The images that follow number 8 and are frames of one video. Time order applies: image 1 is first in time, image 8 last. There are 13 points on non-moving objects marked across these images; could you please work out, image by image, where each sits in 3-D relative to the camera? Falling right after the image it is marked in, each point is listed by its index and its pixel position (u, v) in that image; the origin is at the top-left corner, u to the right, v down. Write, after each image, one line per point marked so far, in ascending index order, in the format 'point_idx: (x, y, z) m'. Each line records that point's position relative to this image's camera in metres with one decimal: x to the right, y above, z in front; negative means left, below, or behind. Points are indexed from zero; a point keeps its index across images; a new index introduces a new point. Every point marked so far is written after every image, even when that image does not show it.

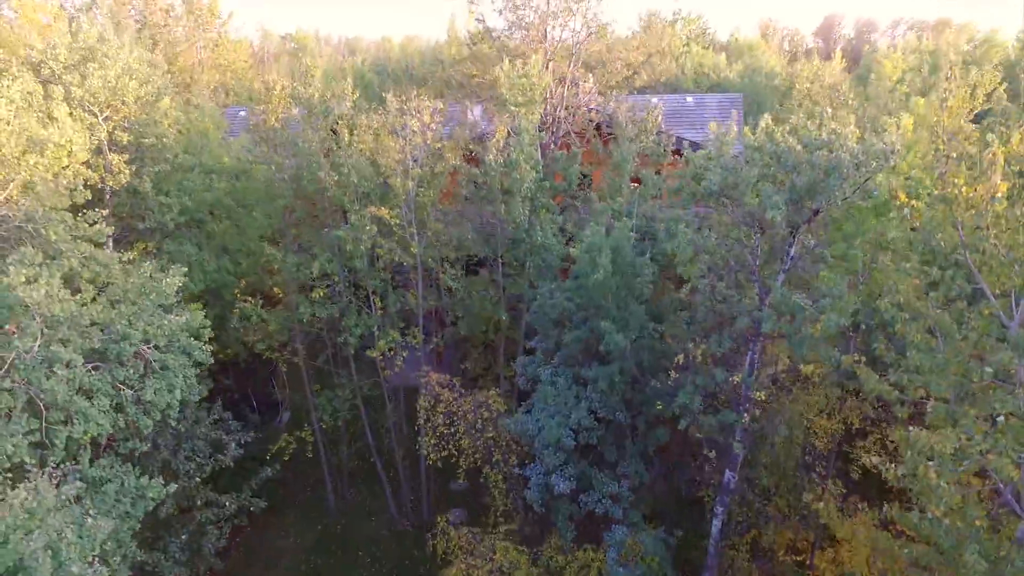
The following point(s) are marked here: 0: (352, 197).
0: (-3.6, +2.0, +13.7) m
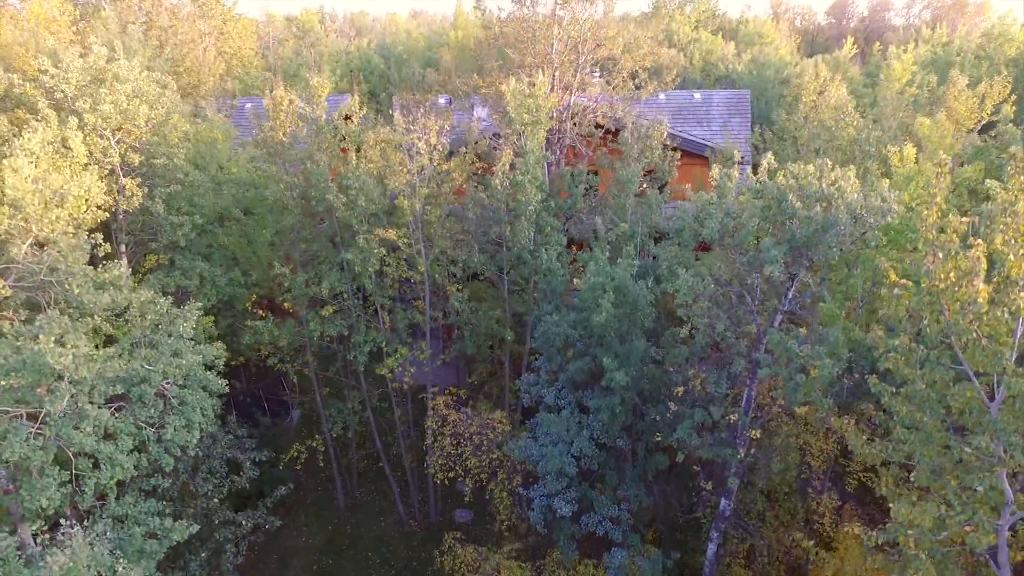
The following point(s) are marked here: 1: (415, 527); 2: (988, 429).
0: (-3.5, +1.5, +14.0) m
1: (-2.6, -6.2, +16.4) m
2: (+4.7, -1.4, +5.9) m
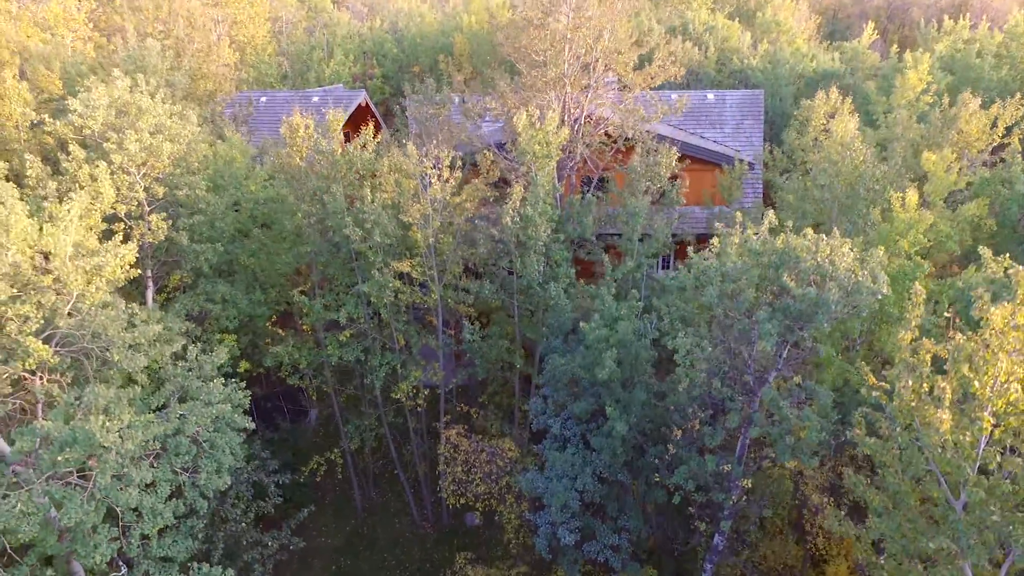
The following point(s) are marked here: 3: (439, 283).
0: (-3.3, +0.9, +14.5) m
1: (-2.4, -6.8, +17.4) m
2: (+4.7, -2.5, +6.4) m
3: (-1.8, +0.1, +15.1) m
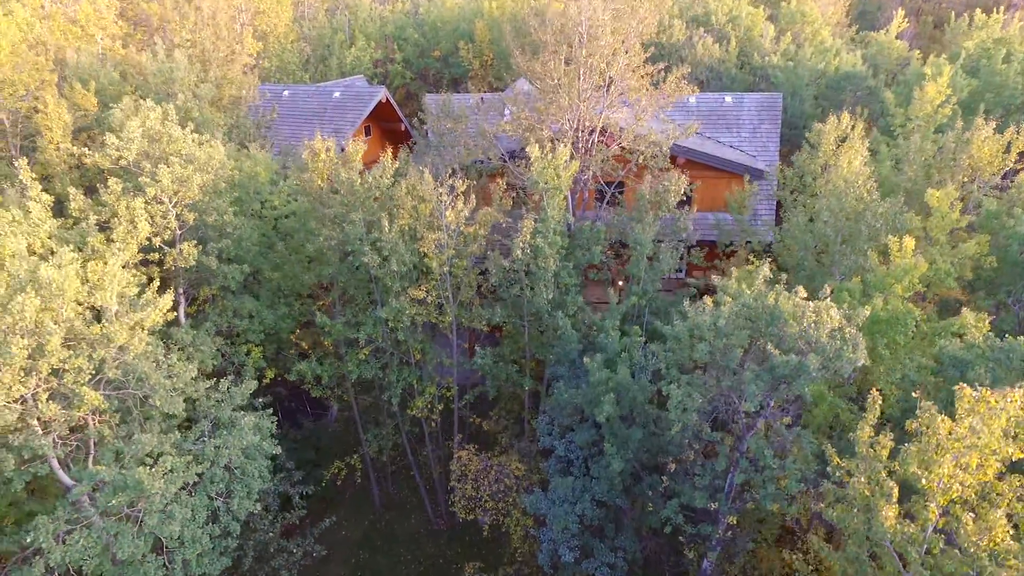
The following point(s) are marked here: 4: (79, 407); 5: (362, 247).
0: (-3.0, +0.3, +15.3) m
1: (-2.1, -7.2, +18.5) m
2: (+4.6, -3.7, +7.2) m
3: (-1.5, -0.4, +15.9) m
4: (-6.6, -1.8, +9.2) m
5: (-3.8, +1.0, +15.2) m
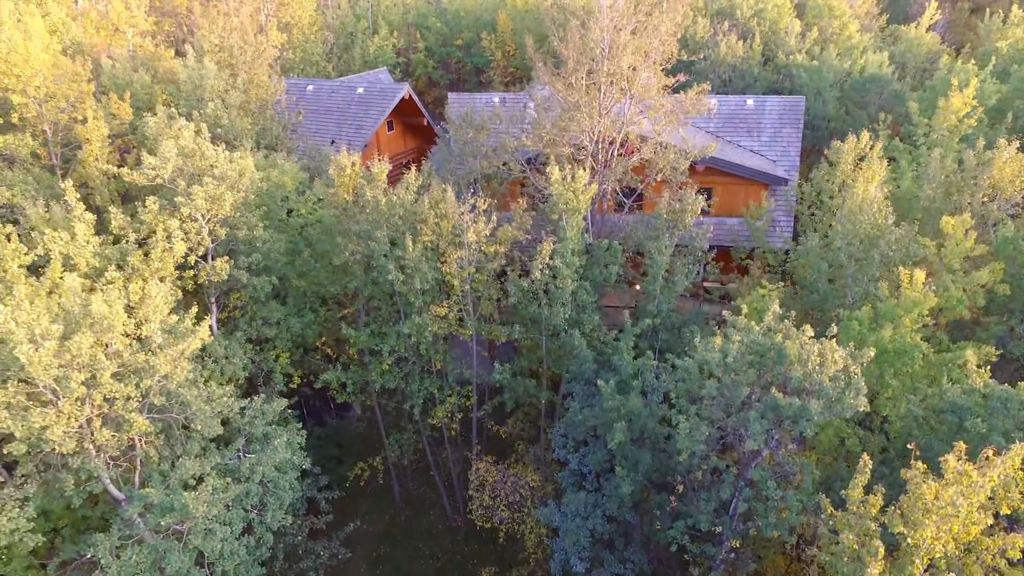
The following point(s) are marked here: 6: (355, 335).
0: (-2.5, -0.1, +15.9) m
1: (-1.7, -7.5, +19.3) m
2: (+4.8, -4.5, +7.7) m
3: (-1.0, -0.8, +16.5) m
4: (-6.3, -2.4, +10.0) m
5: (-3.3, +0.6, +15.8) m
6: (-4.3, -1.3, +16.7) m
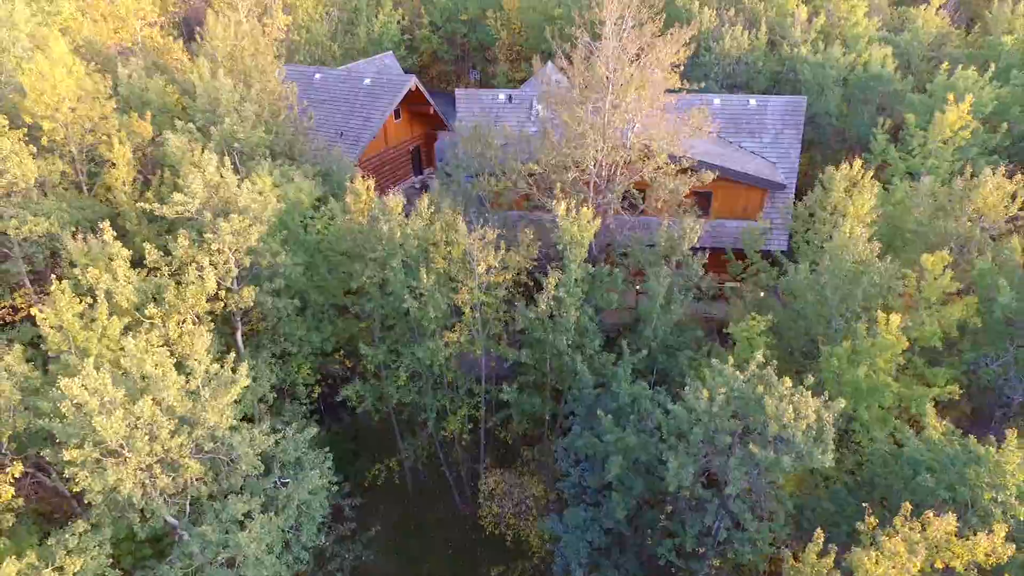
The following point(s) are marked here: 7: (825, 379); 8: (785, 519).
0: (-2.4, -0.8, +17.1) m
1: (-1.5, -8.0, +21.1) m
2: (+4.9, -5.8, +9.2) m
3: (-0.9, -1.5, +17.7) m
4: (-6.2, -3.5, +11.4) m
5: (-3.1, -0.1, +16.9) m
6: (-4.2, -1.9, +17.9) m
7: (+7.6, -2.2, +14.7) m
8: (+5.7, -4.8, +12.6) m
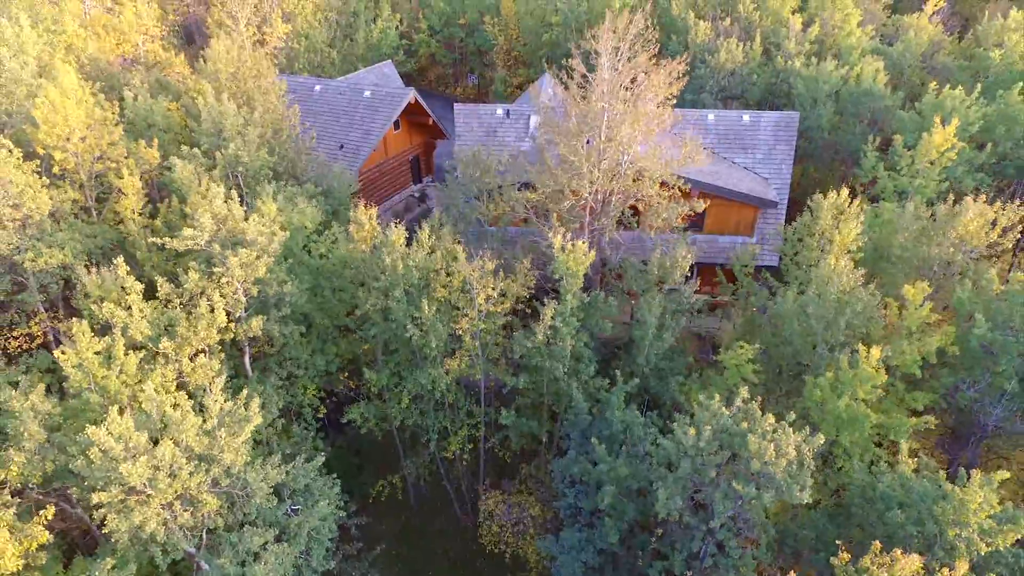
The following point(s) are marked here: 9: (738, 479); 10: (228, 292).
0: (-2.4, -1.6, +17.8) m
1: (-1.6, -8.7, +21.9) m
2: (+4.9, -6.7, +10.0) m
3: (-0.9, -2.3, +18.4) m
4: (-6.2, -4.5, +12.2) m
5: (-3.2, -0.9, +17.6) m
6: (-4.2, -2.7, +18.7) m
7: (+7.6, -3.1, +15.5) m
8: (+5.7, -5.7, +13.4) m
9: (+4.6, -3.8, +12.2) m
10: (-7.8, -0.1, +16.6) m
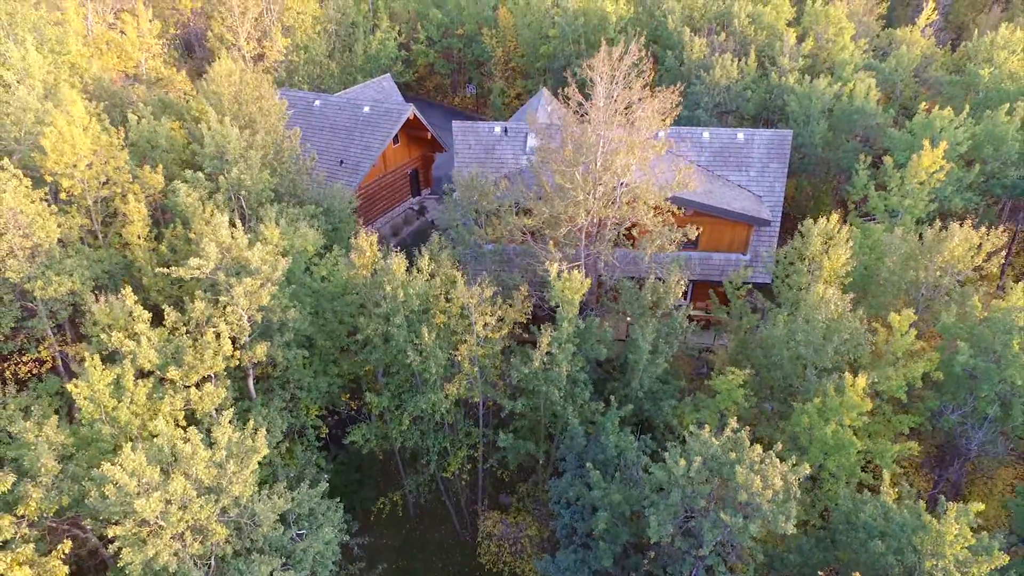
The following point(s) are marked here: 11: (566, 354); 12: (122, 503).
0: (-2.5, -2.4, +18.3) m
1: (-1.6, -9.5, +22.4) m
2: (+4.9, -7.5, +10.5) m
3: (-1.0, -3.1, +18.9) m
4: (-6.3, -5.3, +12.6) m
5: (-3.2, -1.7, +18.1) m
6: (-4.3, -3.5, +19.1) m
7: (+7.5, -3.8, +16.0) m
8: (+5.6, -6.5, +13.9) m
9: (+4.5, -4.6, +12.7) m
10: (-7.9, -0.9, +17.0) m
11: (+1.5, -1.9, +17.3) m
12: (-7.5, -4.1, +11.6) m
